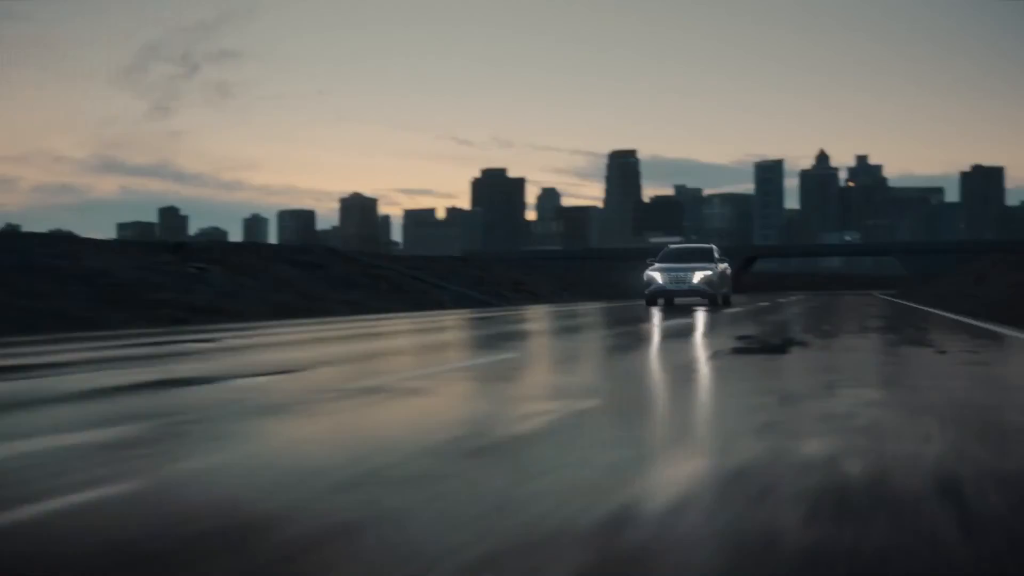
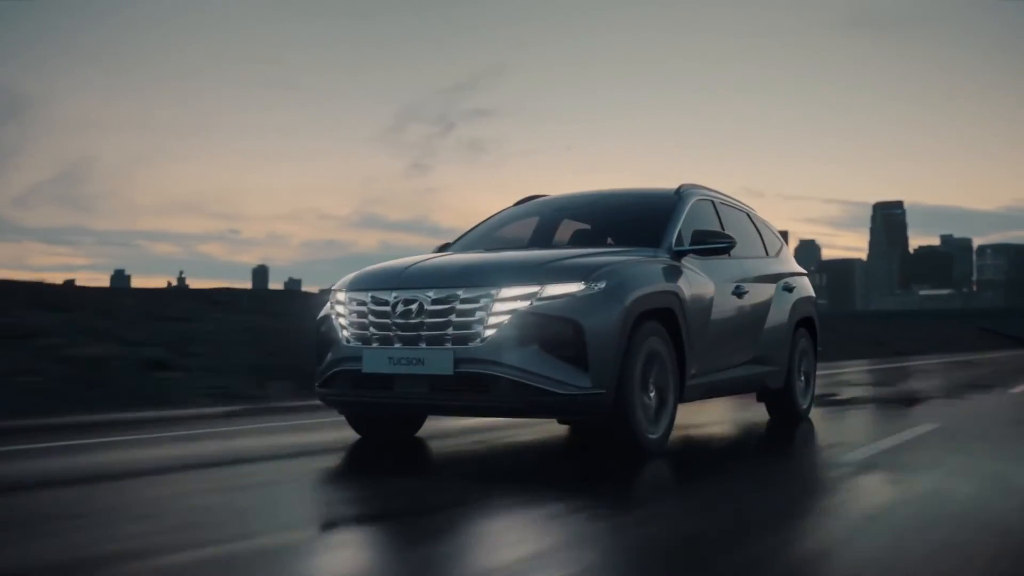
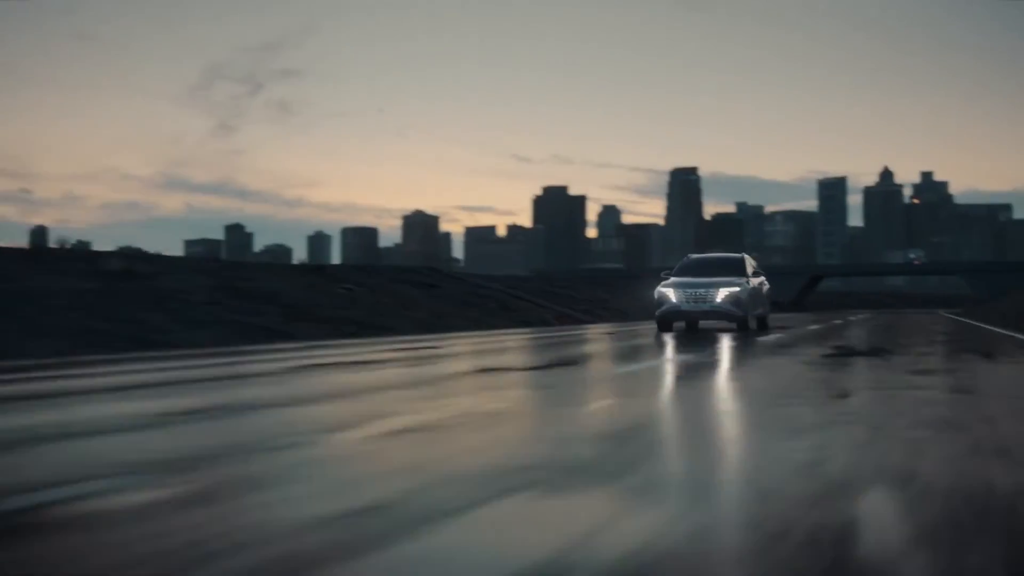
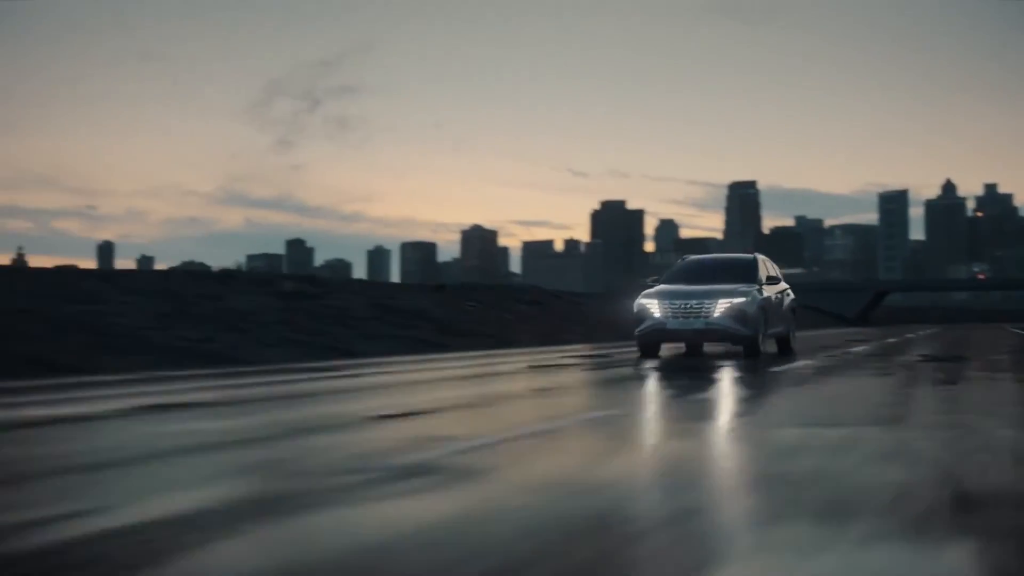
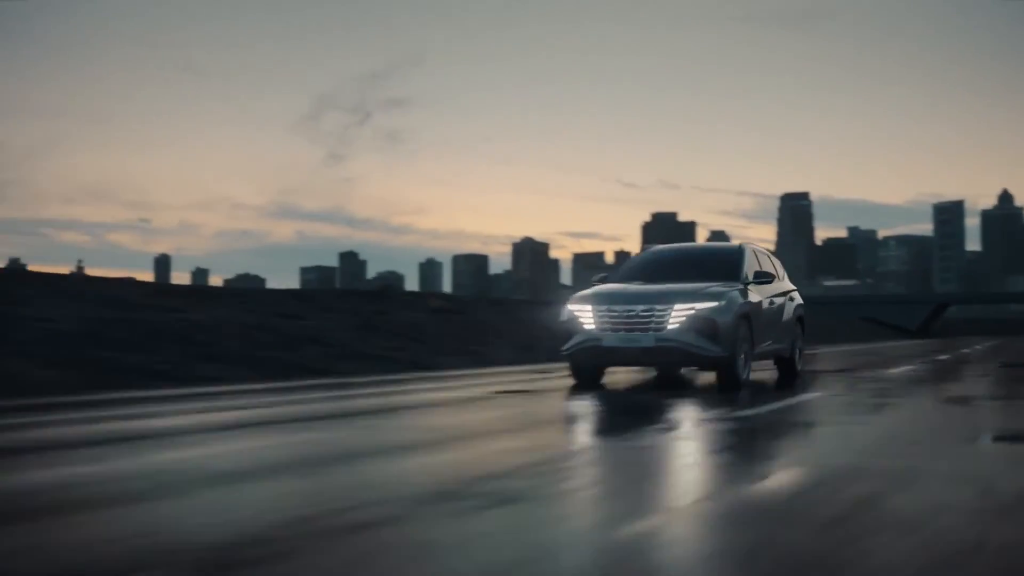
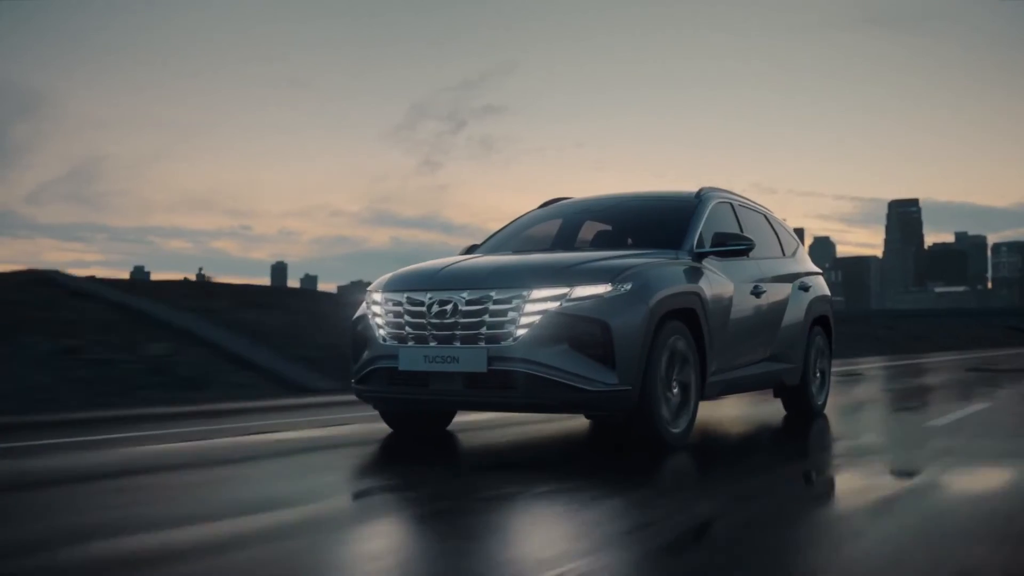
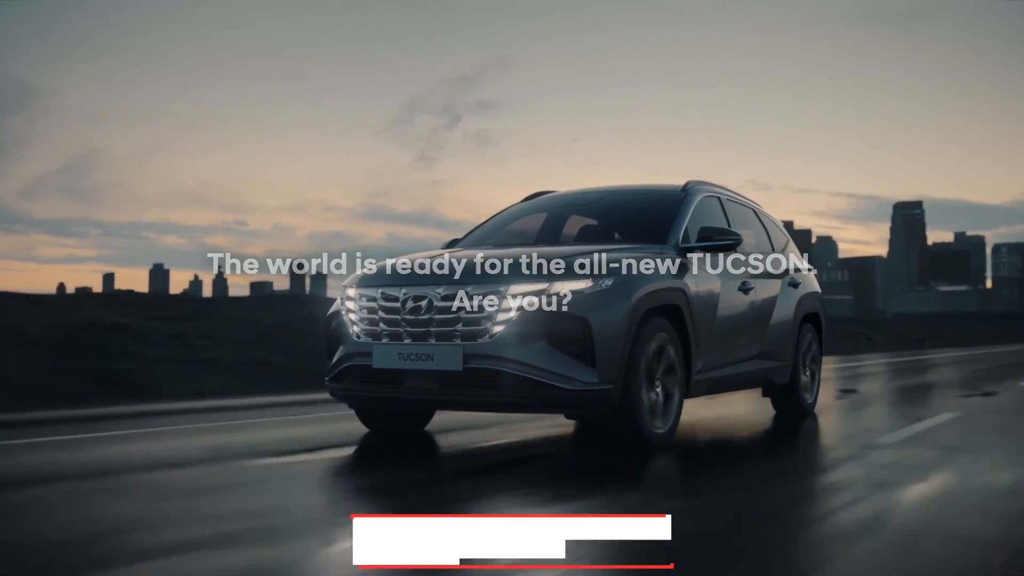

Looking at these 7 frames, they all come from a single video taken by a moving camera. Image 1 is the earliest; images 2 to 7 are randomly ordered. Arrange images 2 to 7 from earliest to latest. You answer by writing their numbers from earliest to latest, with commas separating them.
3, 4, 5, 2, 6, 7
